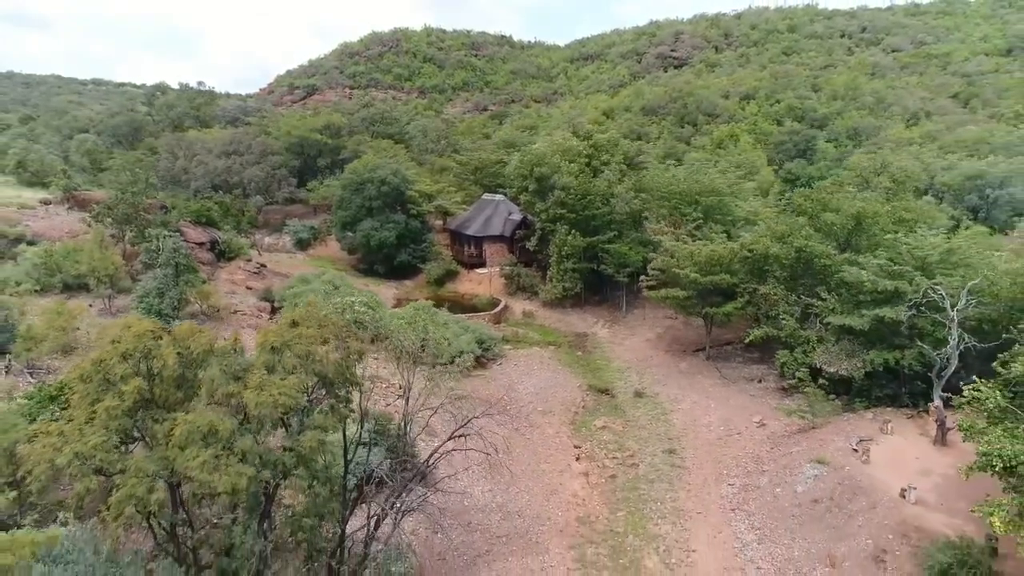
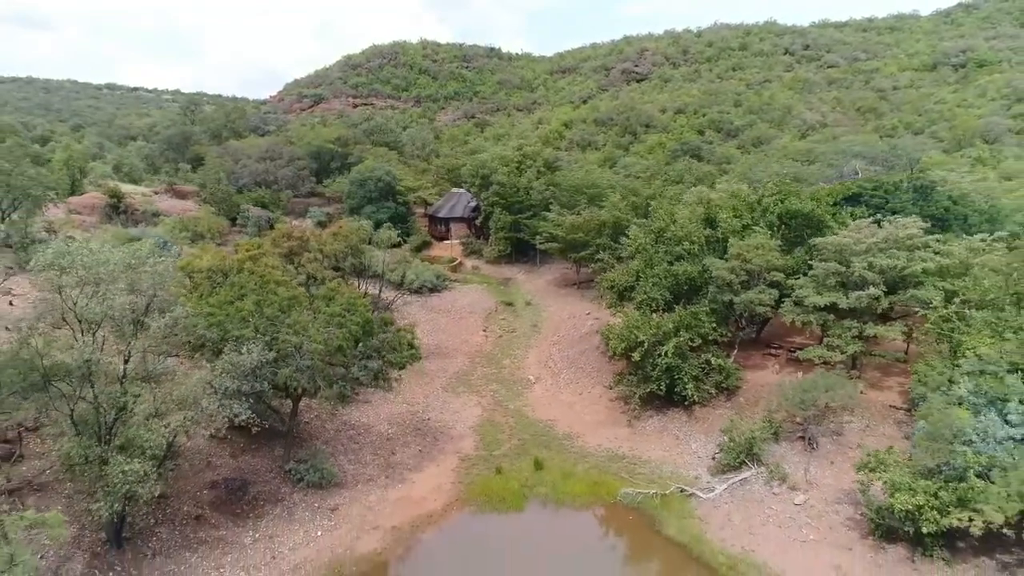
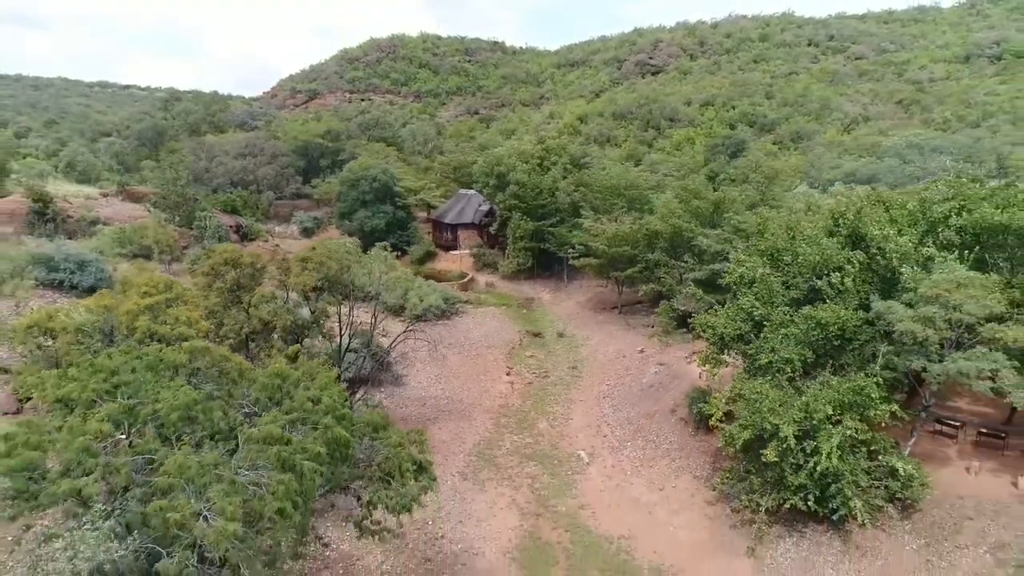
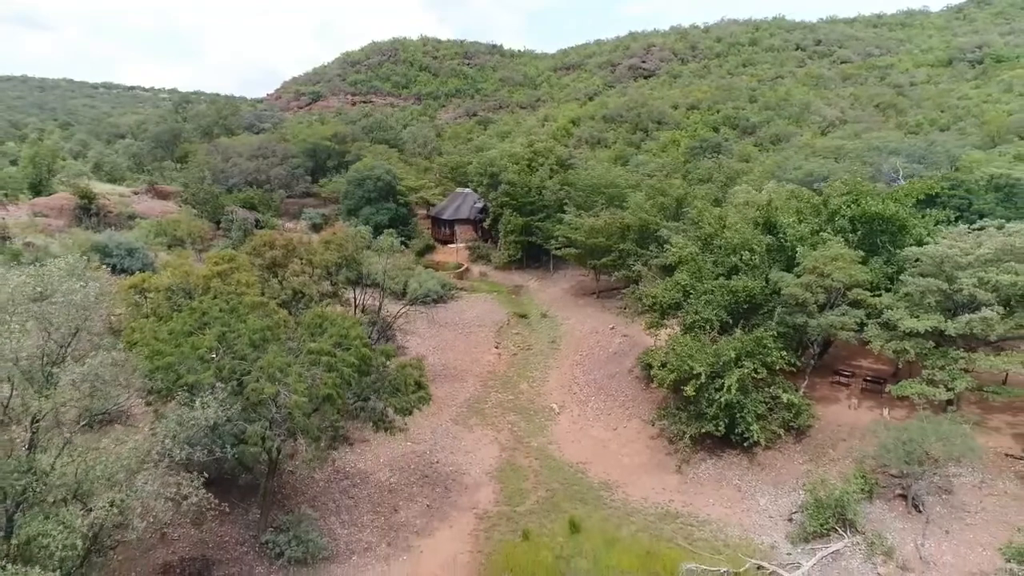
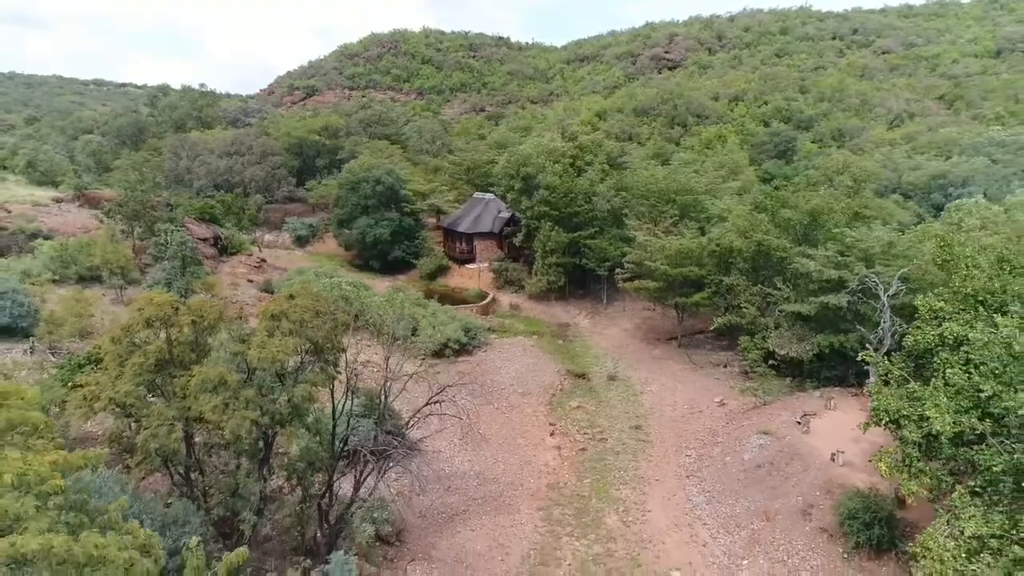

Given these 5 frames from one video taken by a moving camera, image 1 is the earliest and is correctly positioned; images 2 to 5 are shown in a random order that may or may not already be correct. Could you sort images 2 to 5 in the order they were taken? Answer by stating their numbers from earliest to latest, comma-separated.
5, 3, 4, 2
